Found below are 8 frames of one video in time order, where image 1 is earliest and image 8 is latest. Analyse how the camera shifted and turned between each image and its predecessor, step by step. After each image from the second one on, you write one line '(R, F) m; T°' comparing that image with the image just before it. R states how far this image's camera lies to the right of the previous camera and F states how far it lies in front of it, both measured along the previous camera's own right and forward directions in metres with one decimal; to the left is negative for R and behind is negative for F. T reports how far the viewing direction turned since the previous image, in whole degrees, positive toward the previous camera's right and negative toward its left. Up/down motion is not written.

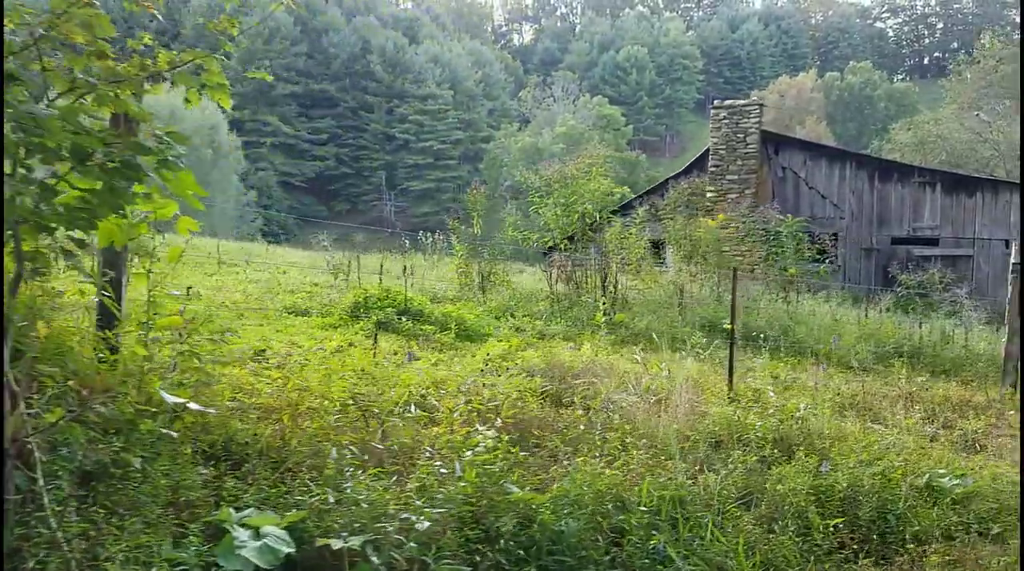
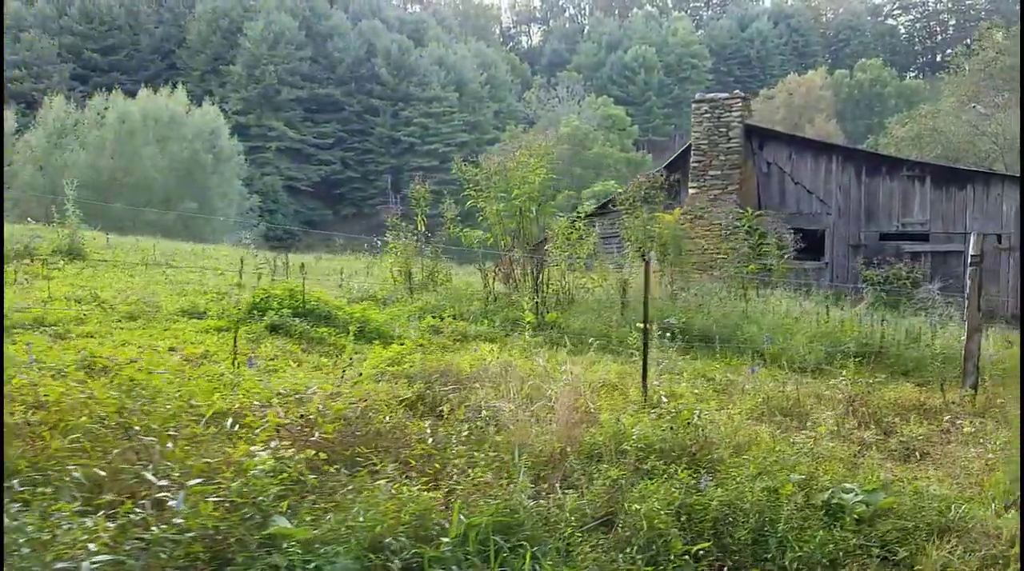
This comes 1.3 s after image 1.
(+0.7, +0.5) m; -1°
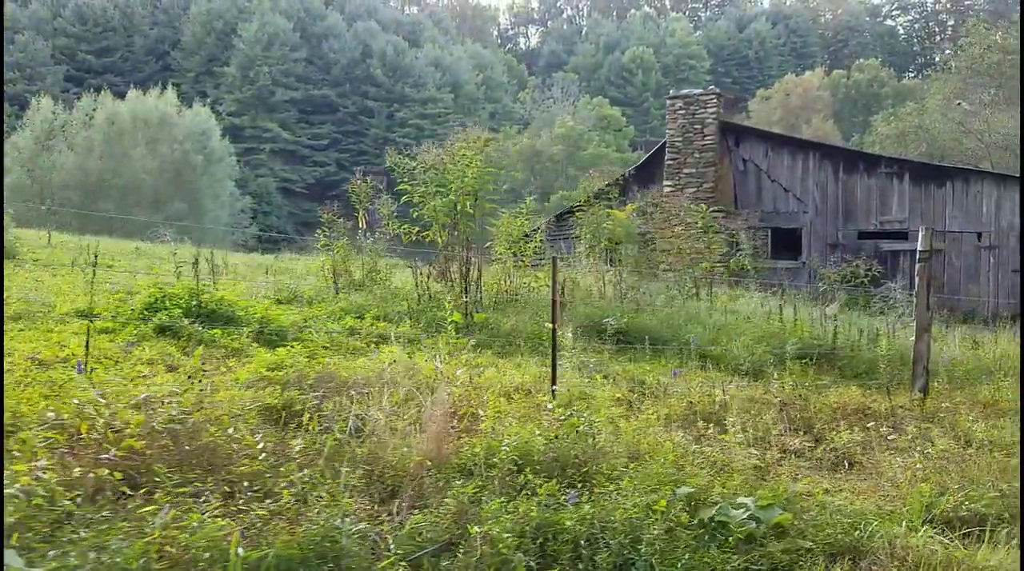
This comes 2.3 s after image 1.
(+0.6, +0.4) m; 0°
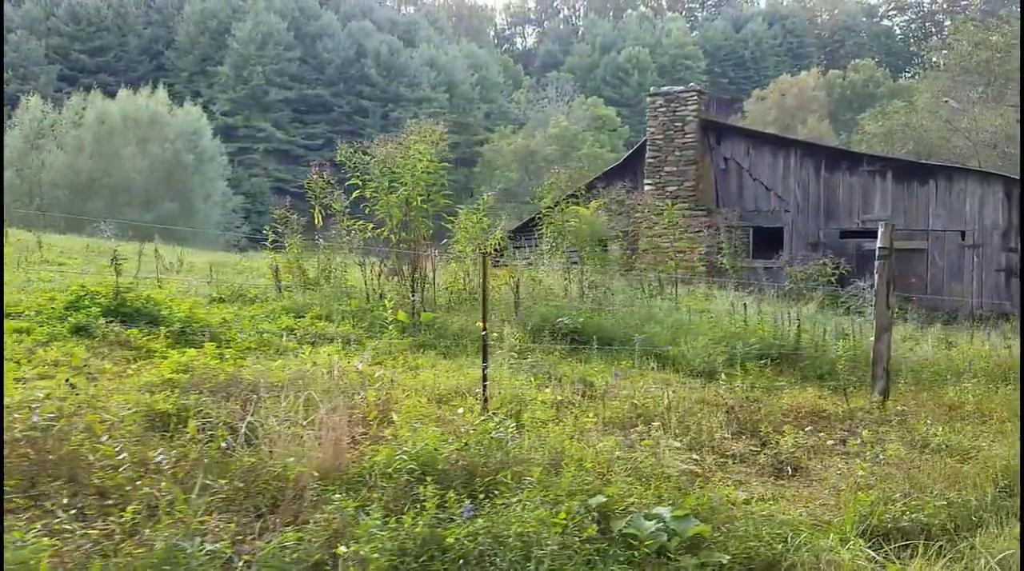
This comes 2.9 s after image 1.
(+0.4, +0.2) m; 0°
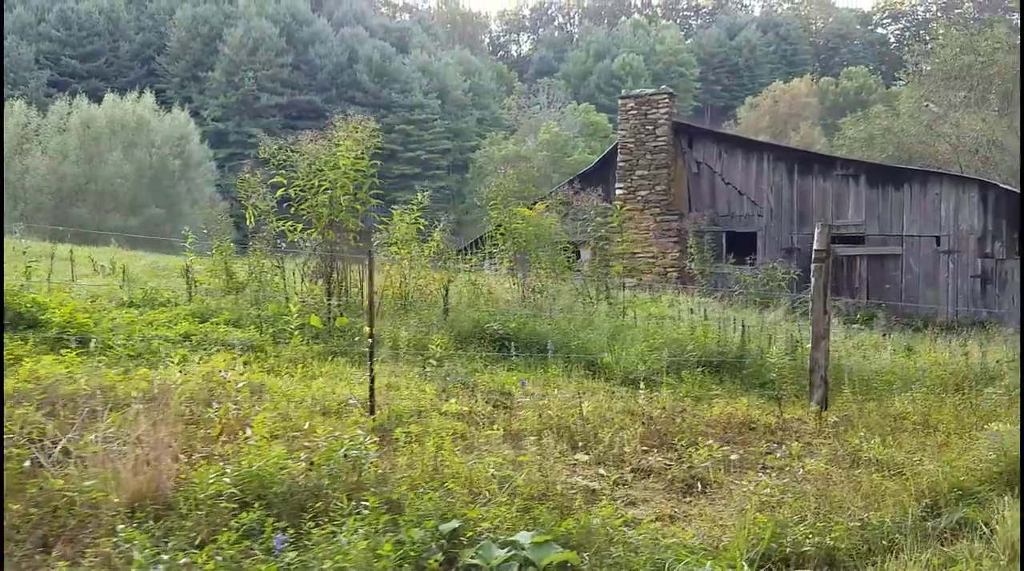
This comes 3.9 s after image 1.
(+0.5, +0.3) m; 0°
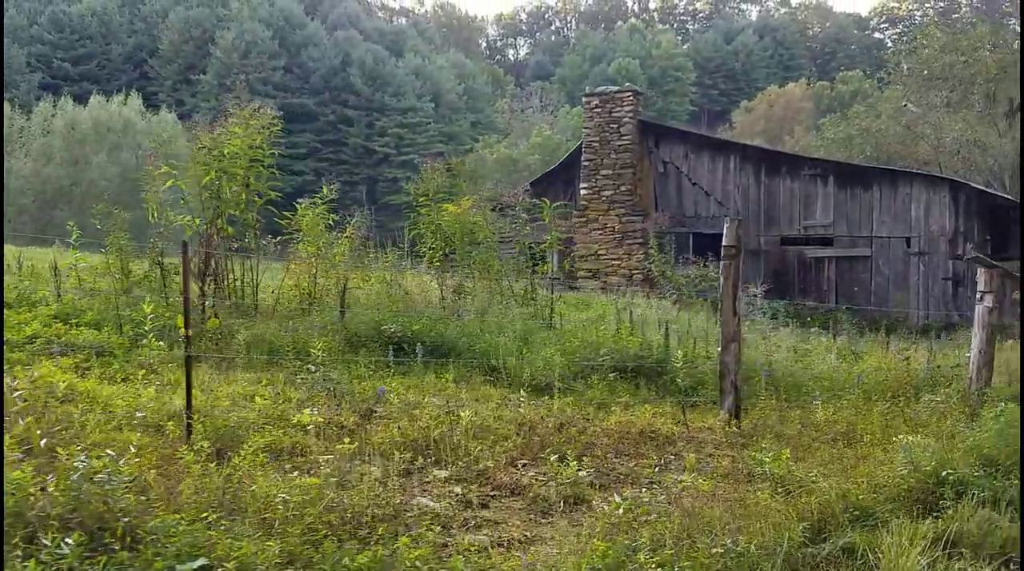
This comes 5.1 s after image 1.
(+0.7, +0.5) m; 0°
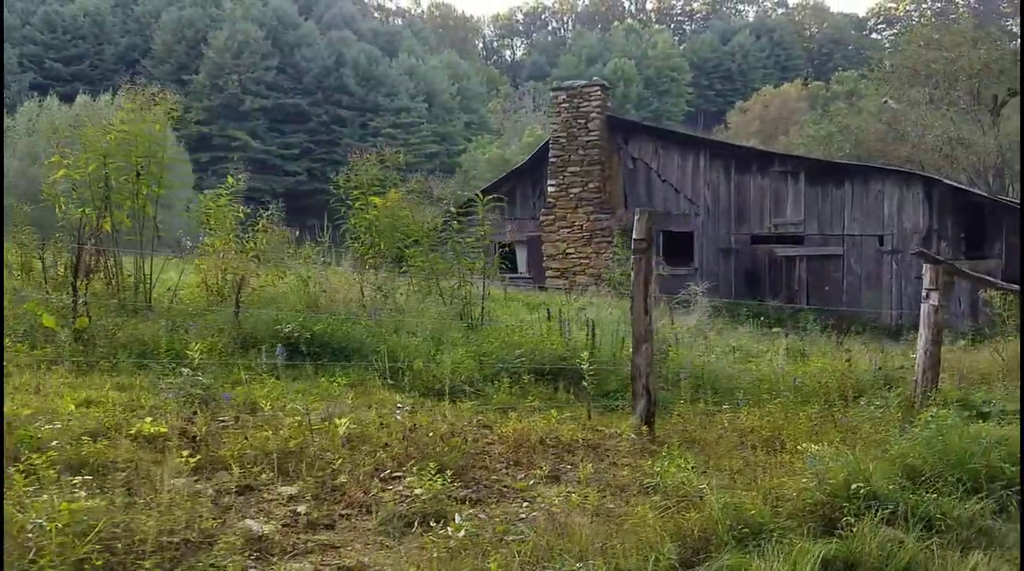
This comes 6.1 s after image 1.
(+0.6, +0.4) m; 0°
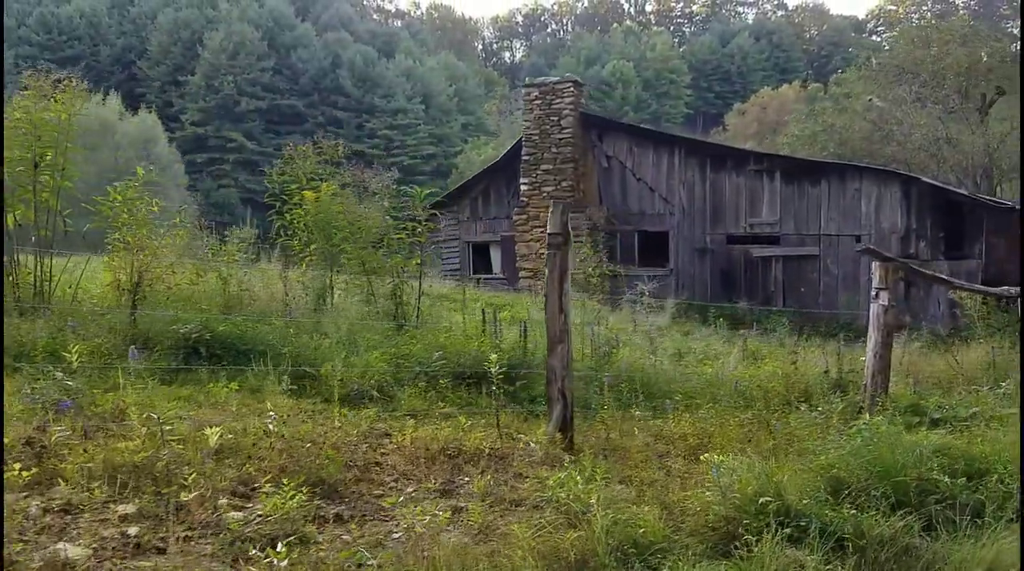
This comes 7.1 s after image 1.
(+0.5, +0.3) m; 0°
